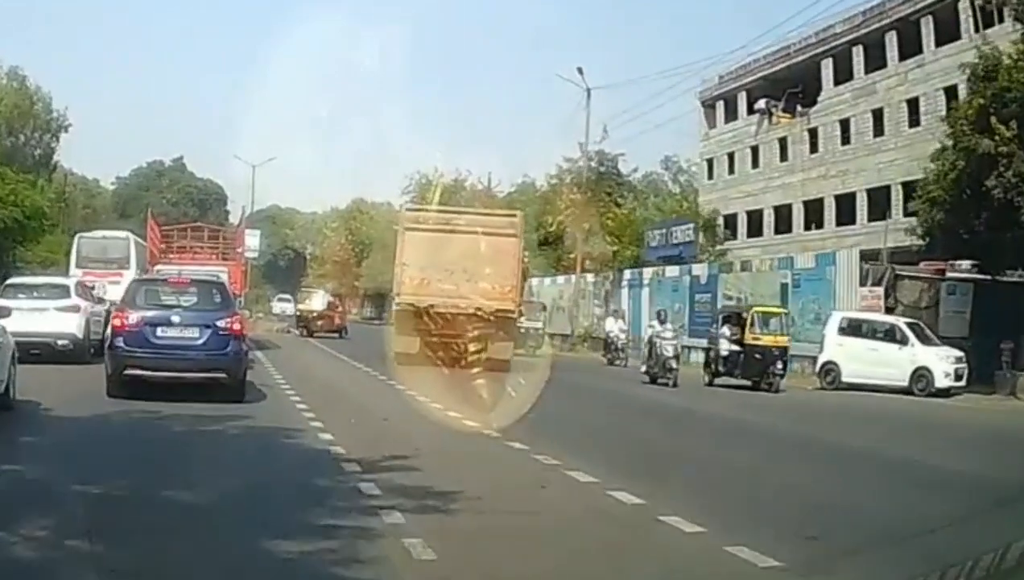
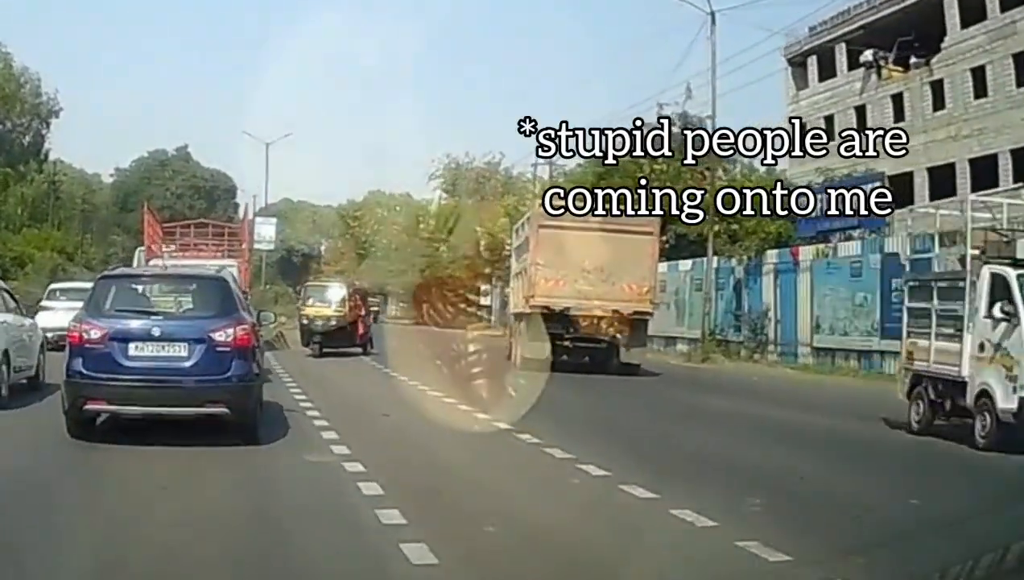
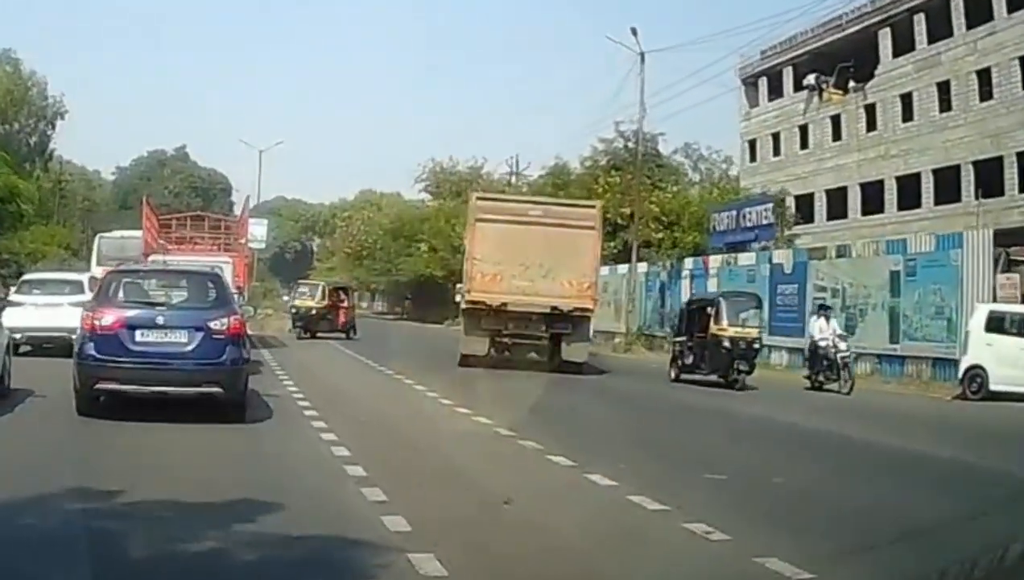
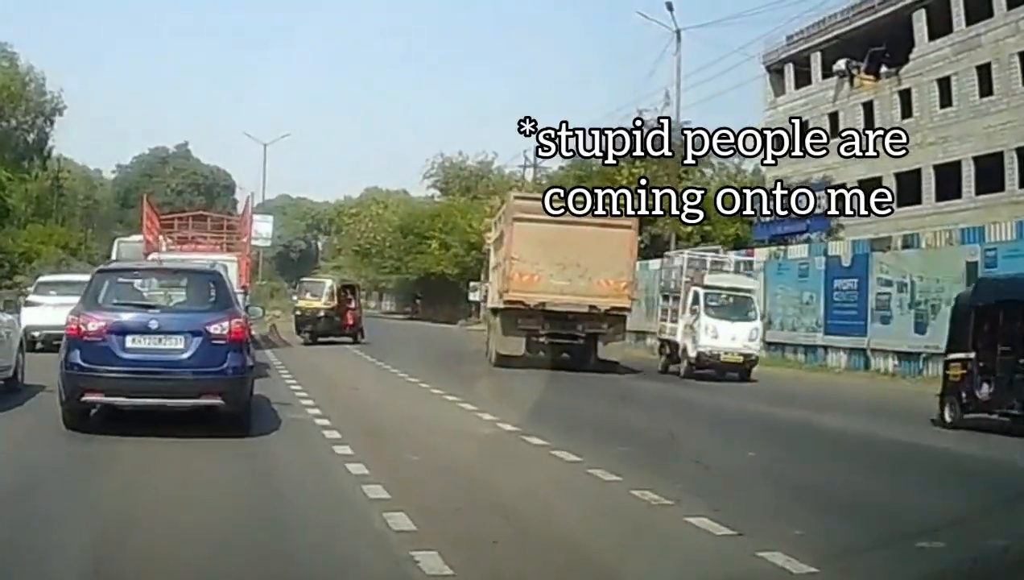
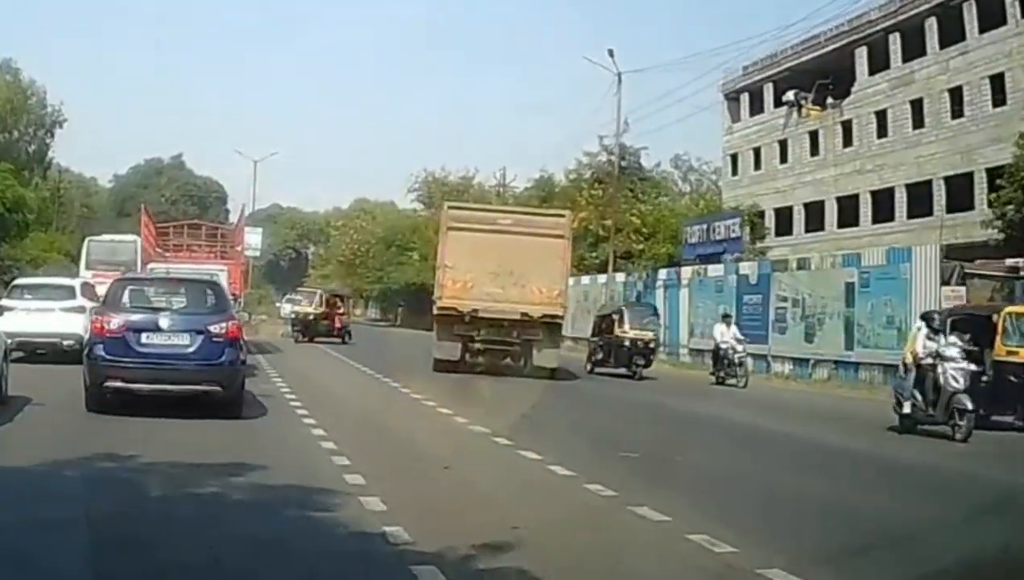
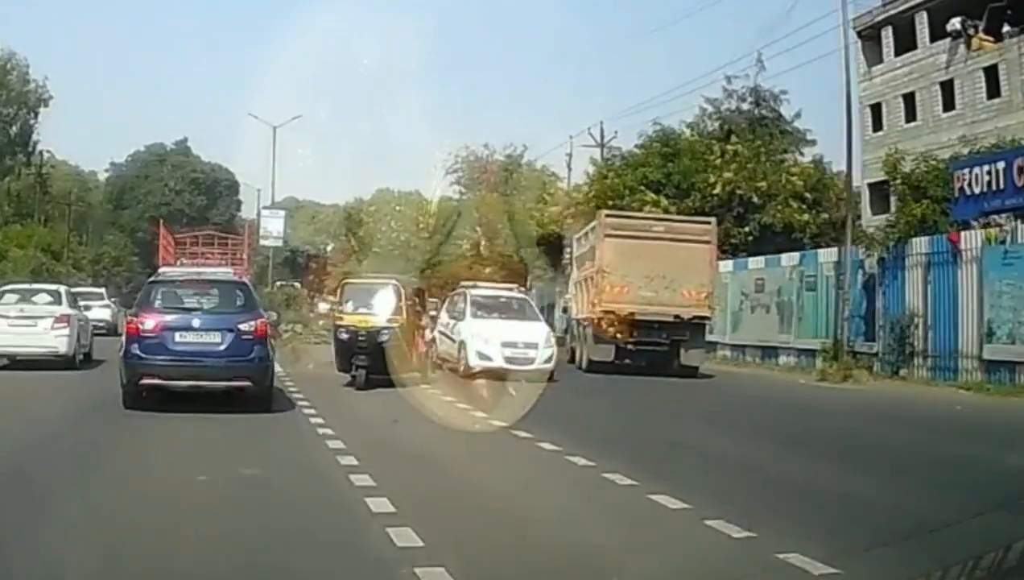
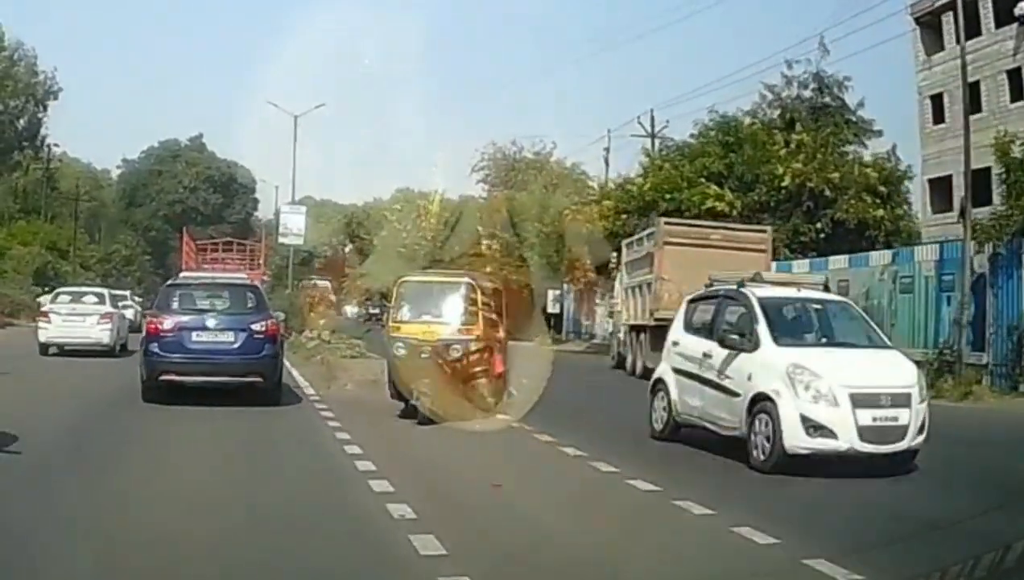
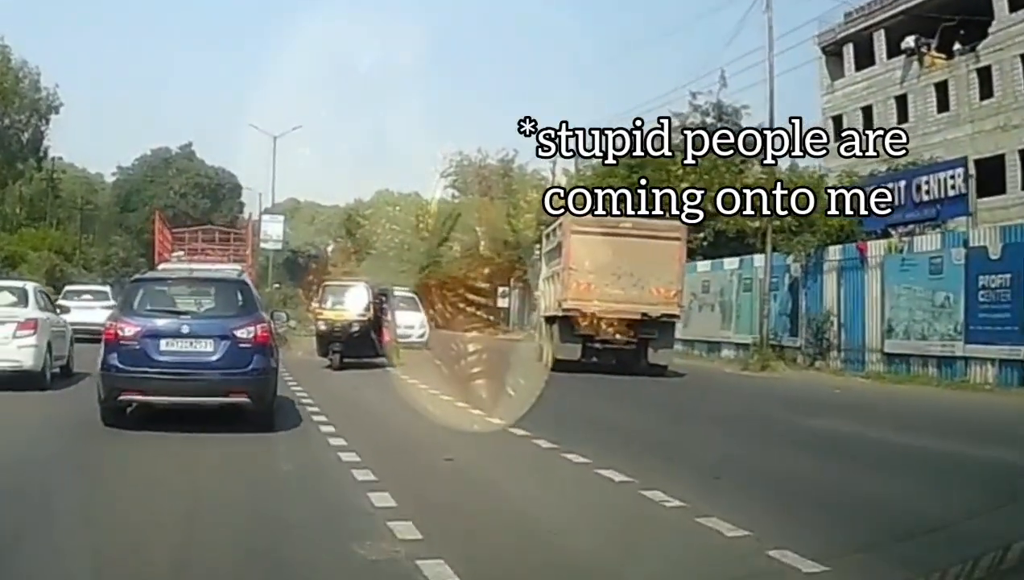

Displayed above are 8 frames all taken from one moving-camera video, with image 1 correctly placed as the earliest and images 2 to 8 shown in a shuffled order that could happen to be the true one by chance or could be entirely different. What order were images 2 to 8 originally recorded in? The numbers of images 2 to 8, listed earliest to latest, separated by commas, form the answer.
5, 3, 4, 2, 8, 6, 7
